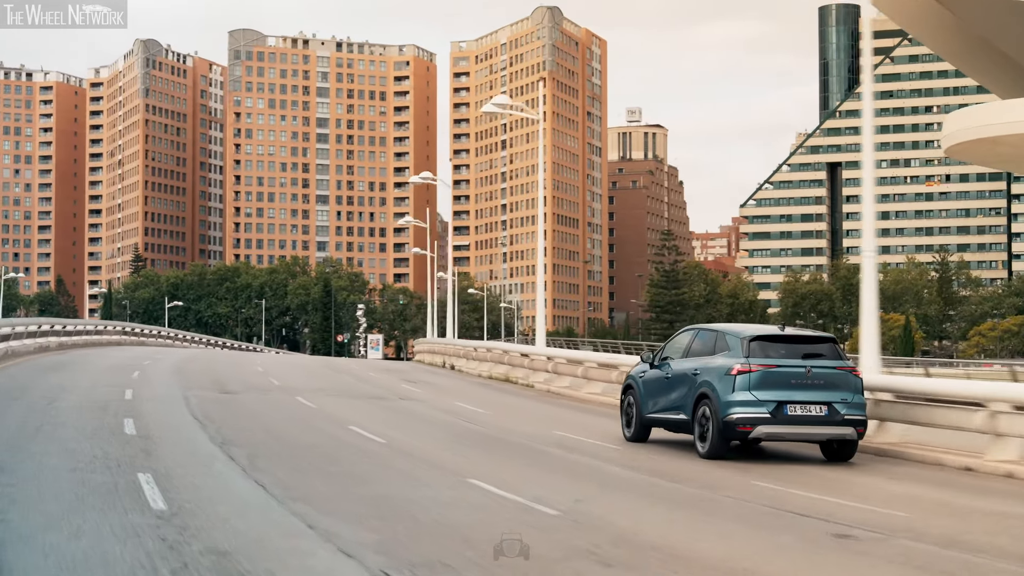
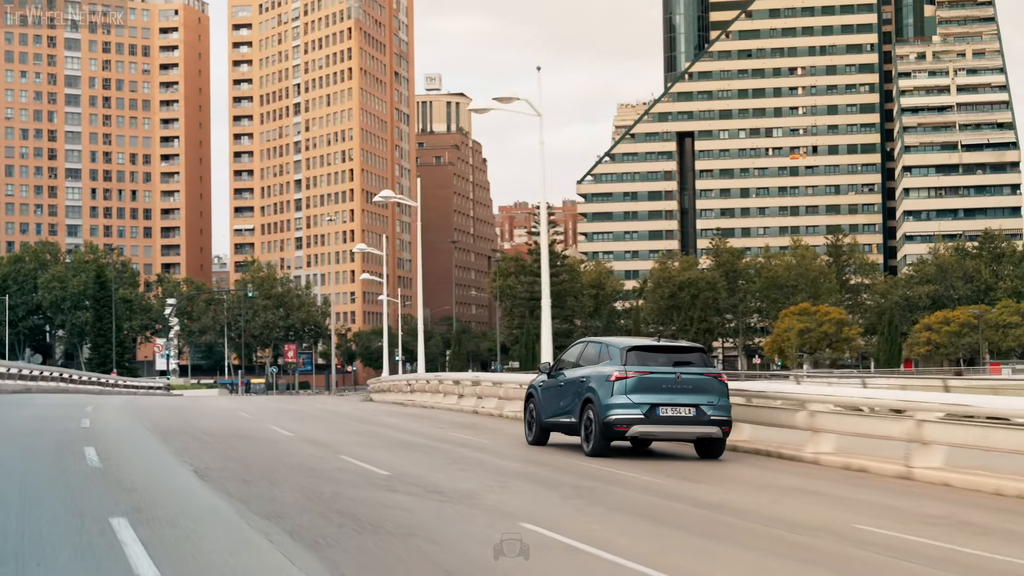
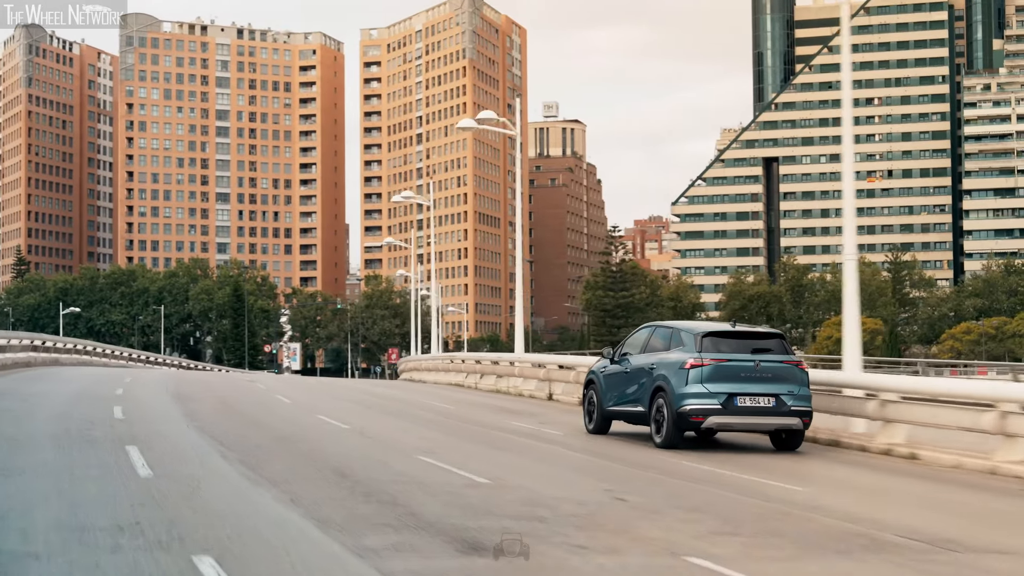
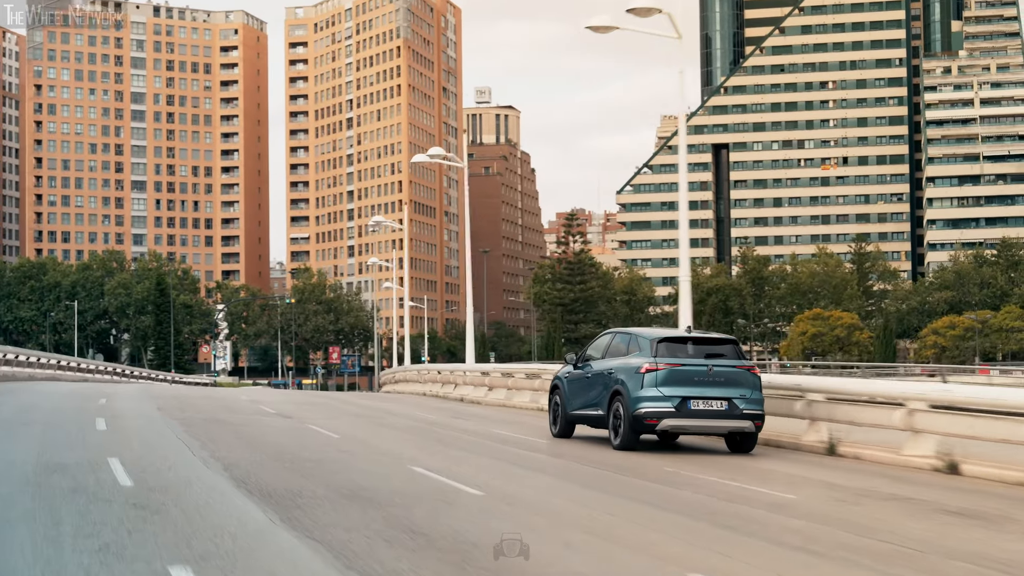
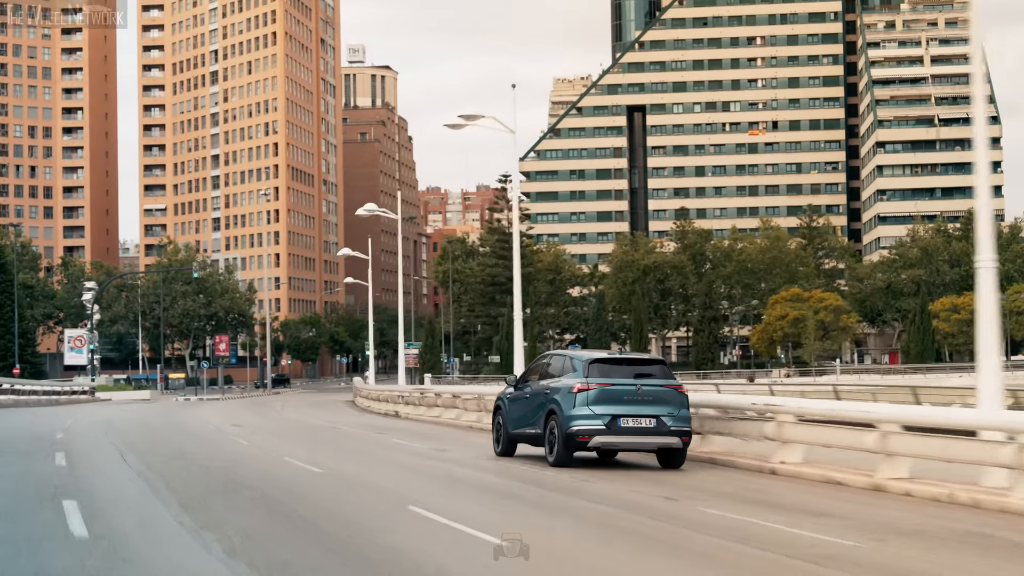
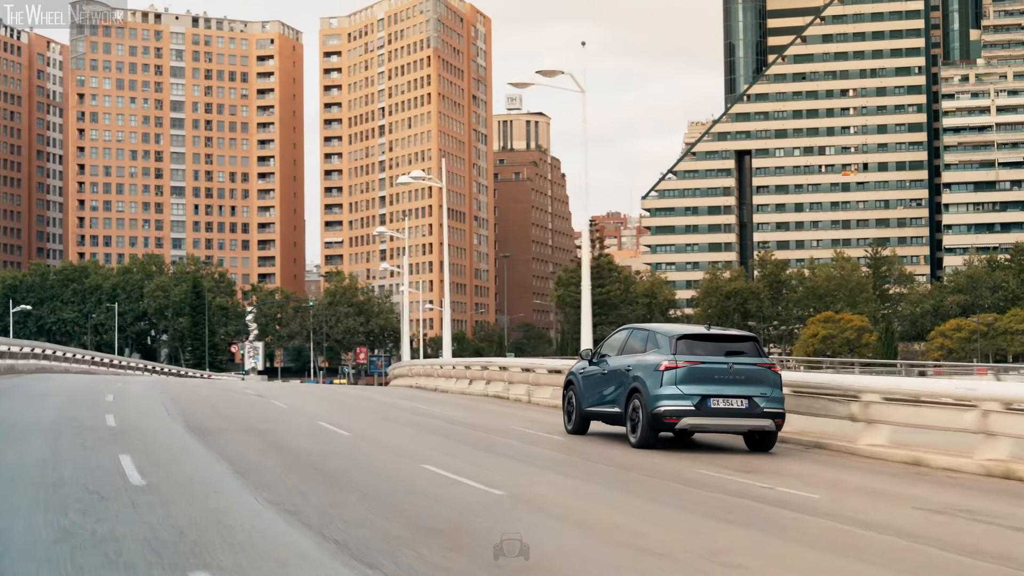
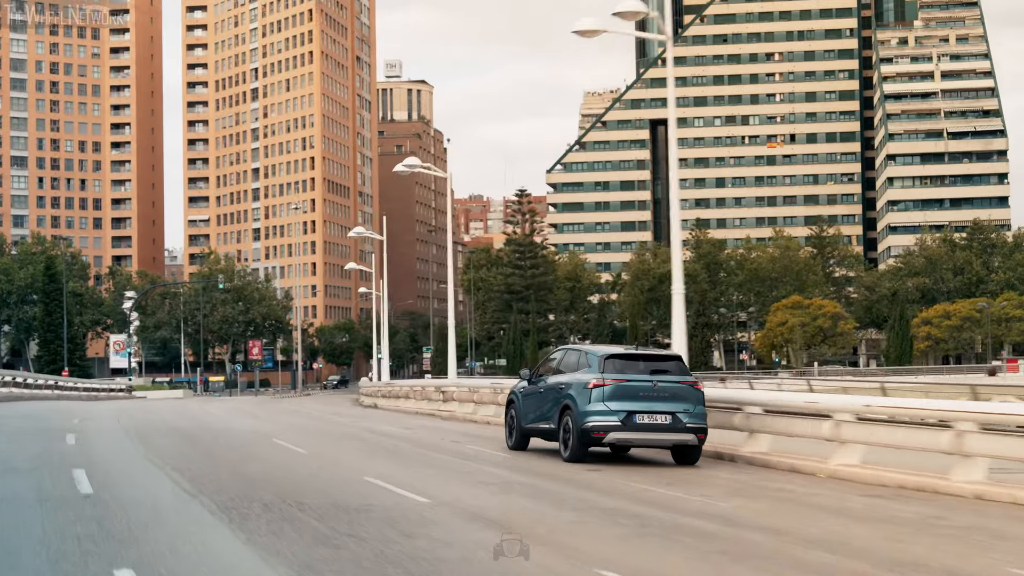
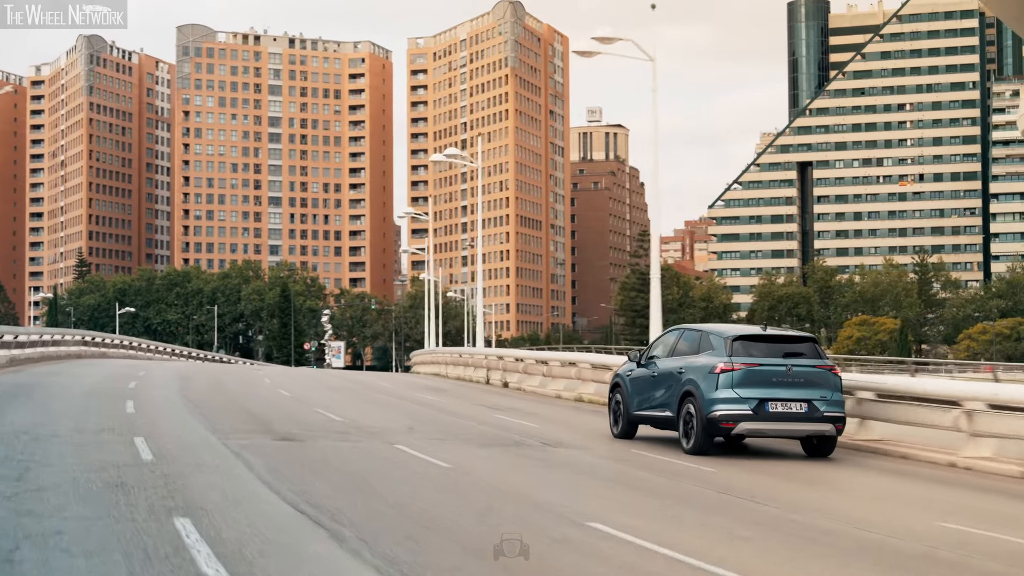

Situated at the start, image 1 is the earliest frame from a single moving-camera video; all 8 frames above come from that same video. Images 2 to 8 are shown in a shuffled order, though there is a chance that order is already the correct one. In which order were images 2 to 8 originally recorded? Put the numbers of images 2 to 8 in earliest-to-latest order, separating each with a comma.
8, 3, 6, 4, 2, 7, 5
